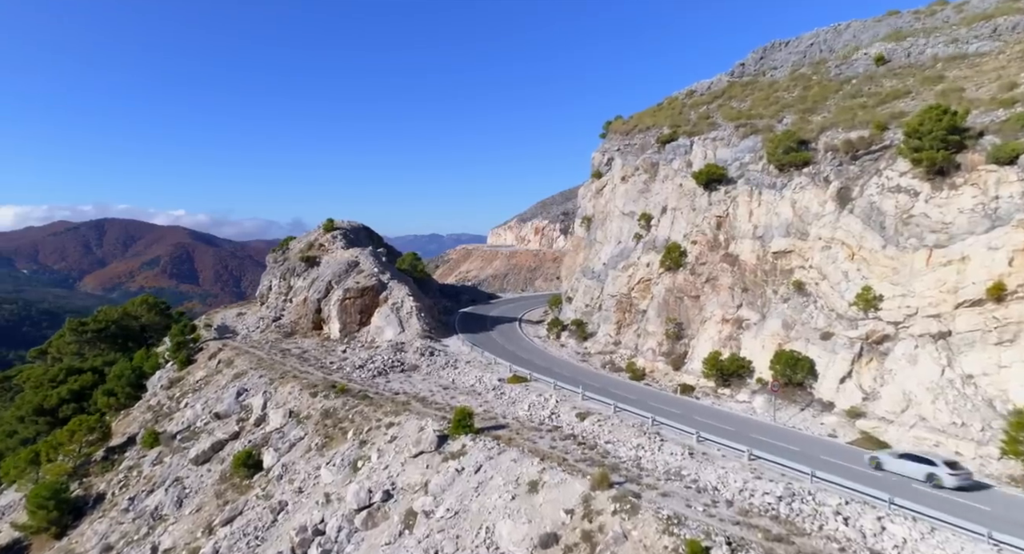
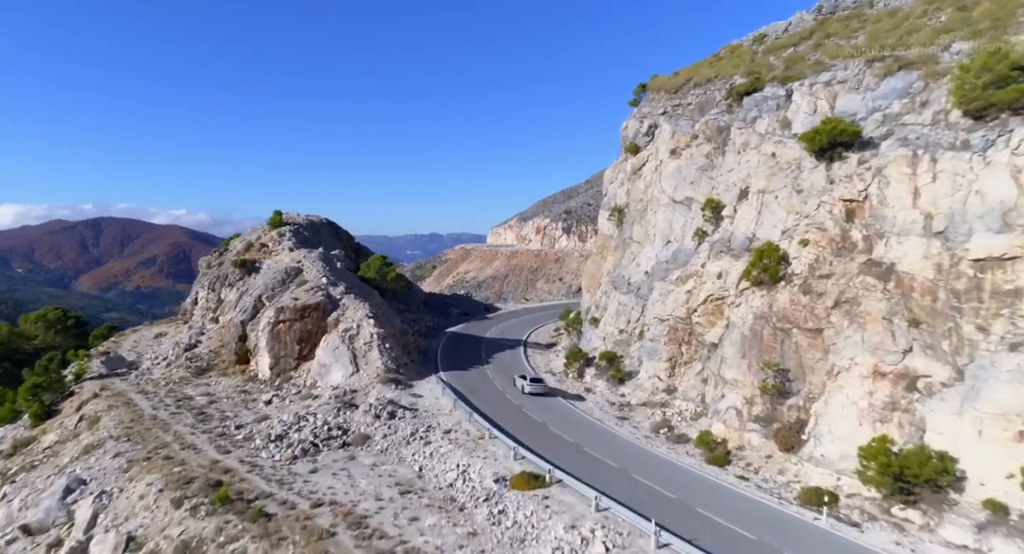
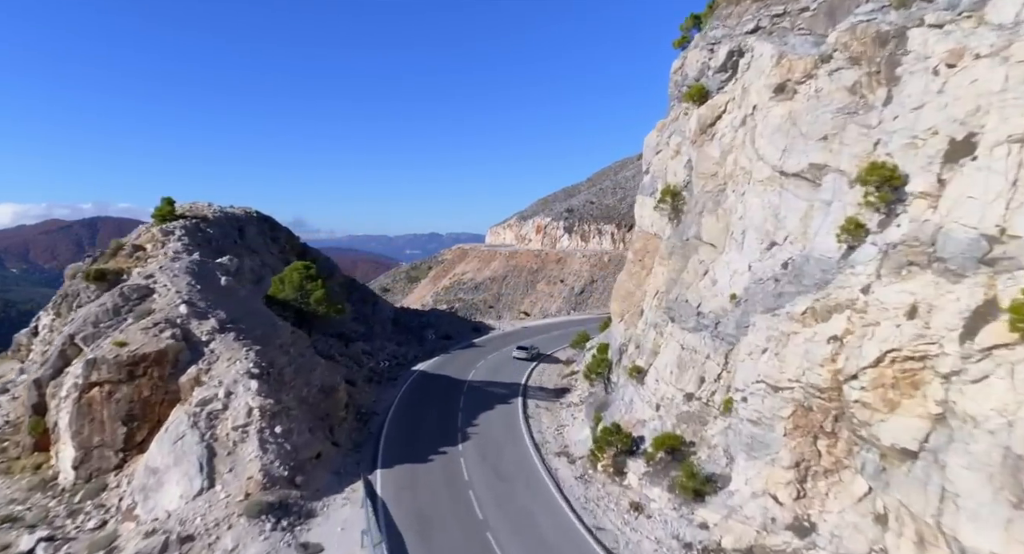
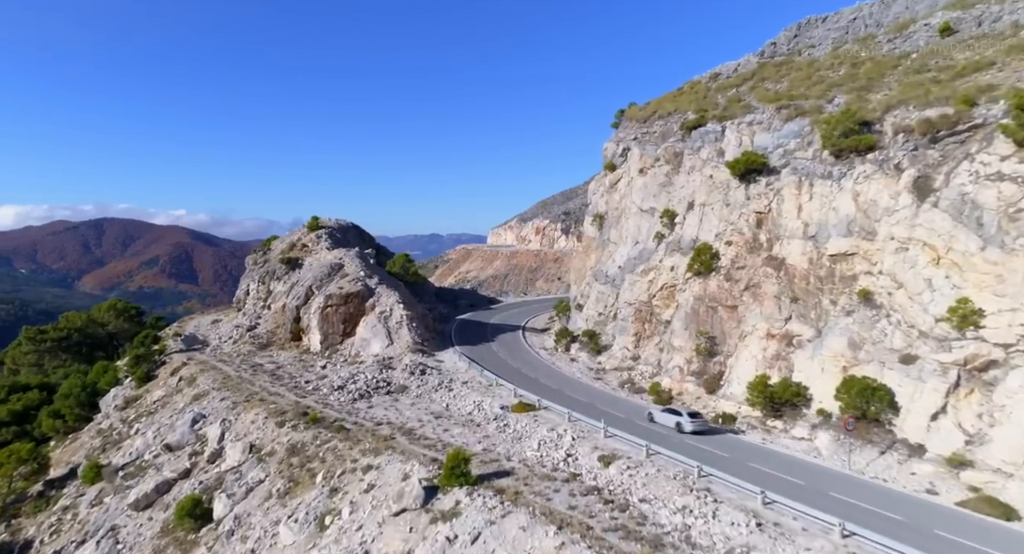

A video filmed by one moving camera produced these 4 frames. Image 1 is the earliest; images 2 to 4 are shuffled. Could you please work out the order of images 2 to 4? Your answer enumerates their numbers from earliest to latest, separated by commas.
4, 2, 3
